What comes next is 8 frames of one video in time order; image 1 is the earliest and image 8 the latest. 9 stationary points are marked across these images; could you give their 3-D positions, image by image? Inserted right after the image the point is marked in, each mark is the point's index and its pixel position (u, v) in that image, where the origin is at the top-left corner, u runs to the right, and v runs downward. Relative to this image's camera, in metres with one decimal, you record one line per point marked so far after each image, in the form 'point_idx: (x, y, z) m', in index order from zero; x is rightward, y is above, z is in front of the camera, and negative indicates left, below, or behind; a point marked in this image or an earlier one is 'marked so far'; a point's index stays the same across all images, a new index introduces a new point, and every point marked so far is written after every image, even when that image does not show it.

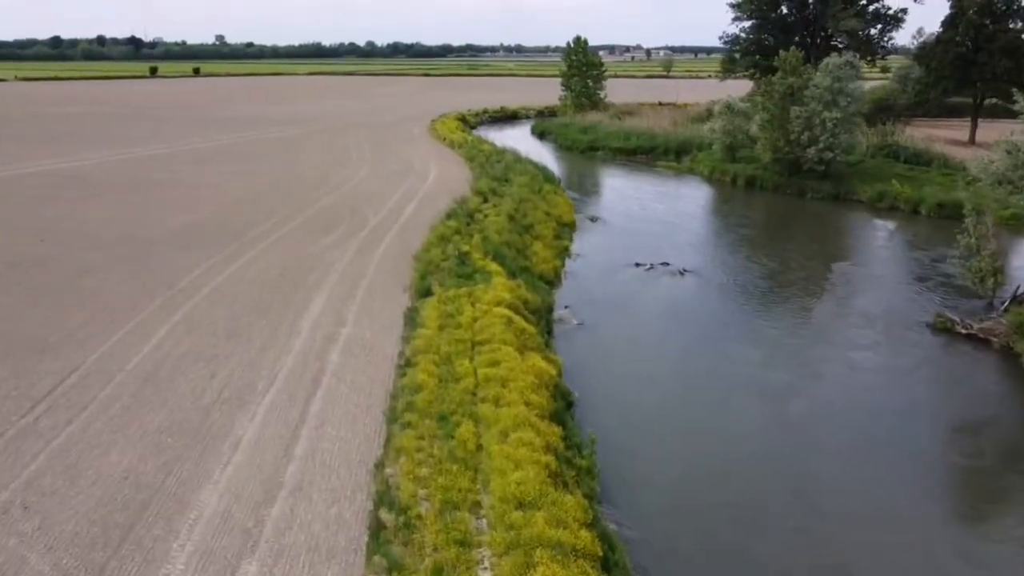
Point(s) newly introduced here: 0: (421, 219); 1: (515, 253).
0: (-2.3, +1.7, +19.9) m
1: (+0.1, +0.8, +16.7) m
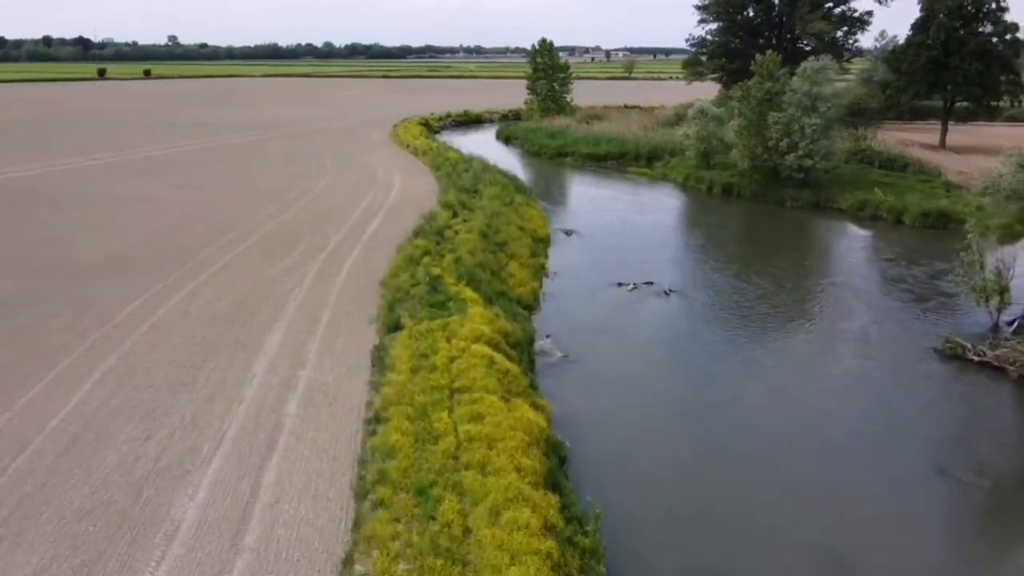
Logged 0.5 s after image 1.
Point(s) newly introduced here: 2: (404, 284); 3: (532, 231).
0: (-2.9, +1.2, +18.5) m
1: (-0.4, +0.3, +15.4) m
2: (-2.0, +0.1, +14.2) m
3: (+0.5, +1.5, +20.0) m
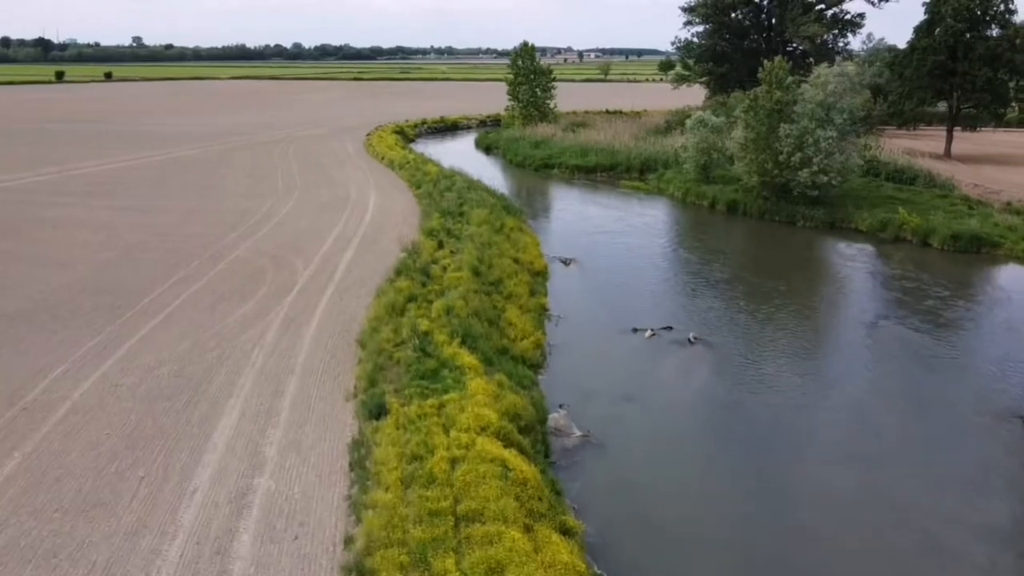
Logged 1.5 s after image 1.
0: (-3.0, +0.3, +16.0) m
1: (-0.4, -0.6, +13.1) m
2: (-1.9, -0.8, +11.8) m
3: (+0.3, +0.6, +17.7) m
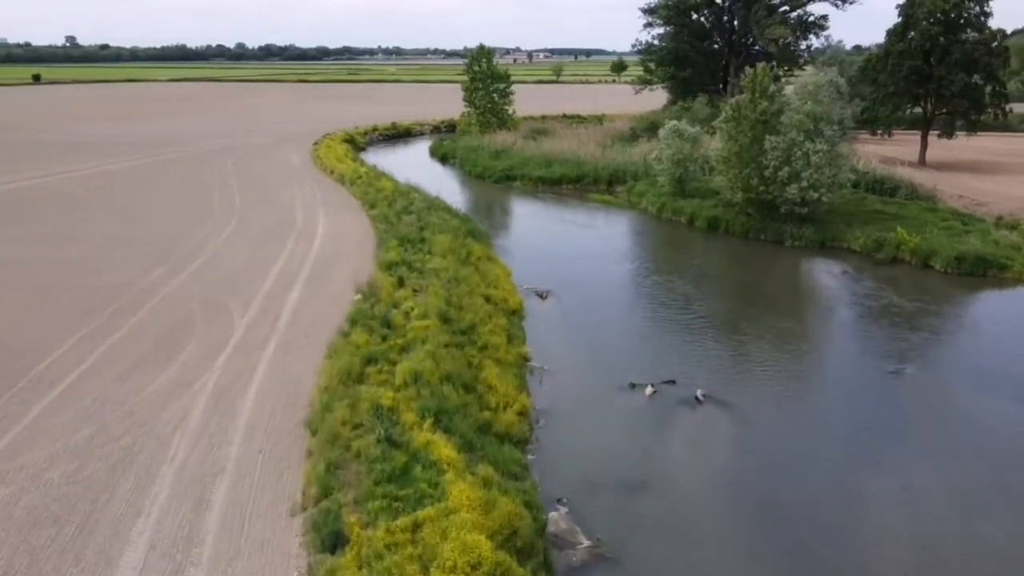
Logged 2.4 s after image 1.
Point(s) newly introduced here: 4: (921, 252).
0: (-3.5, -0.6, +13.7) m
1: (-0.7, -1.5, +10.9) m
2: (-2.1, -1.7, +9.5) m
3: (-0.2, -0.2, +15.5) m
4: (+10.2, +0.9, +19.6) m
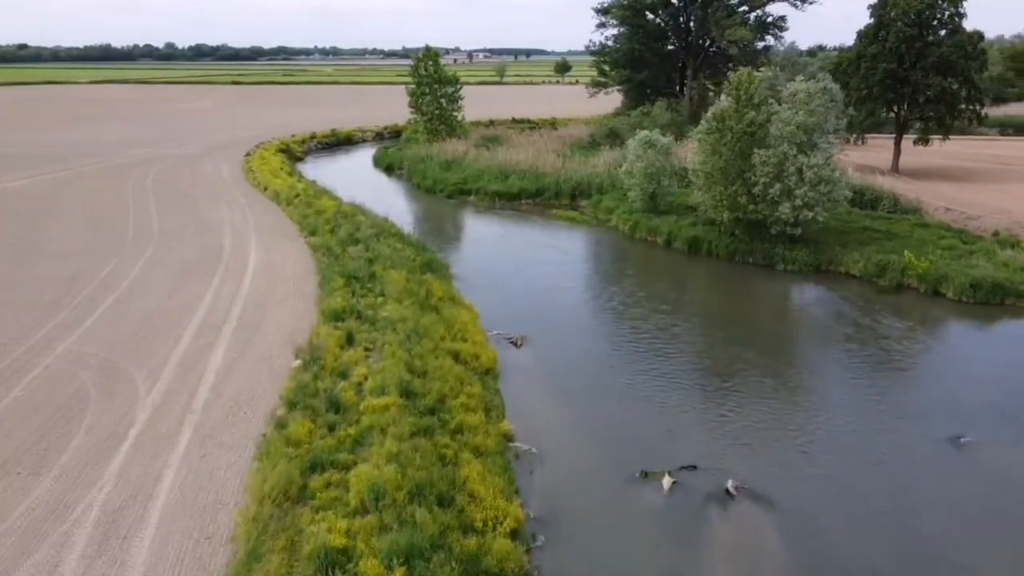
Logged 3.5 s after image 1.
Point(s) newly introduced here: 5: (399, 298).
0: (-3.8, -1.6, +10.8) m
1: (-0.8, -2.4, +8.2) m
2: (-2.0, -2.6, +6.8) m
3: (-0.7, -1.1, +12.9) m
4: (+9.4, +0.2, +17.7) m
5: (-2.1, -0.2, +14.7) m
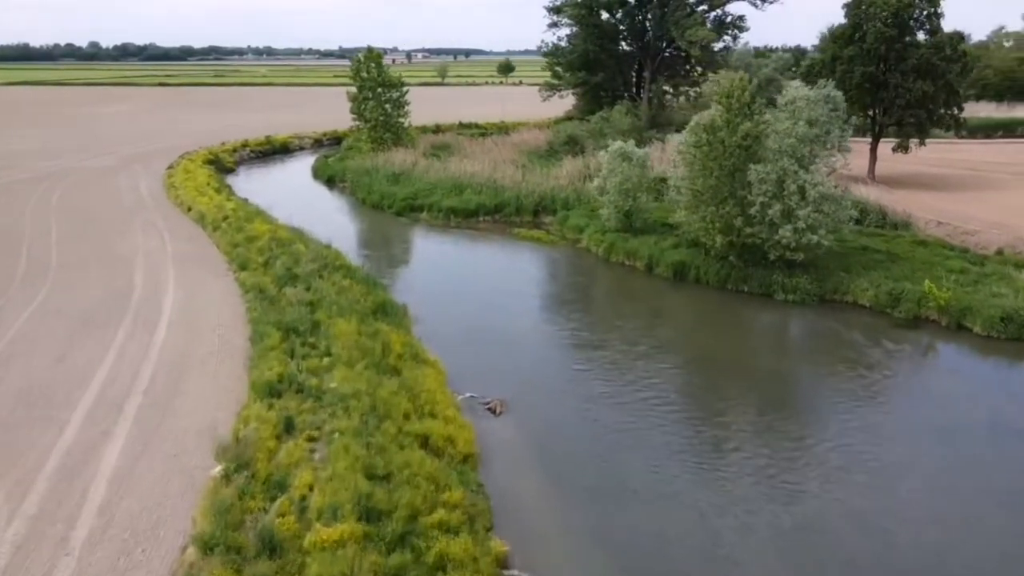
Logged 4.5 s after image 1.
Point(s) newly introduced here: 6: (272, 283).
0: (-3.8, -2.5, +7.9) m
1: (-0.6, -3.2, +5.6) m
2: (-1.8, -3.5, +4.0) m
3: (-0.9, -2.0, +10.2) m
4: (+8.8, -0.4, +15.8) m
5: (-2.5, -1.1, +11.9) m
6: (-4.8, +0.1, +15.7) m
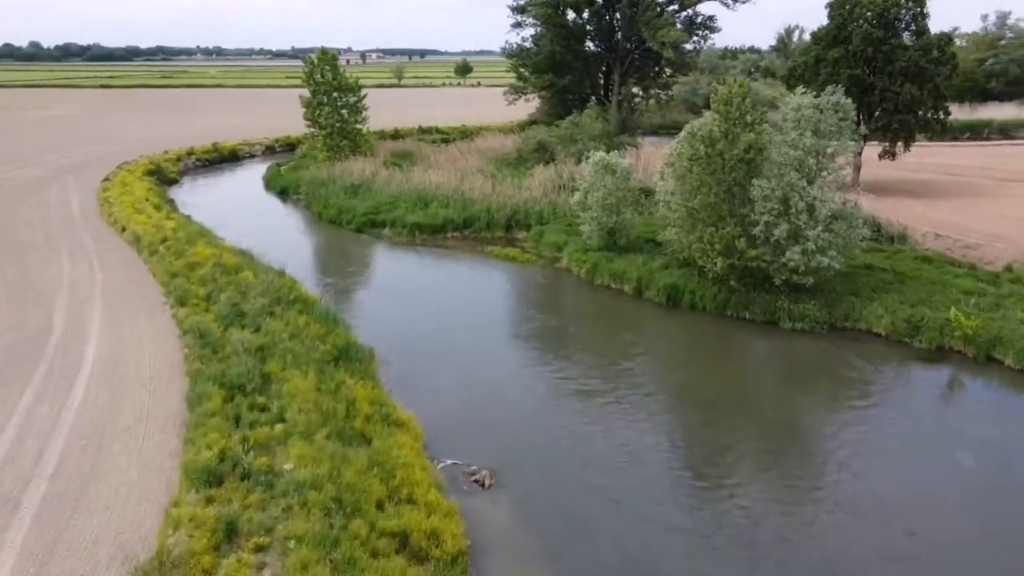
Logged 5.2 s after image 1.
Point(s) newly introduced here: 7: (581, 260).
0: (-3.7, -3.2, +5.8) m
1: (-0.3, -3.8, +3.6) m
2: (-1.4, -4.1, +2.0) m
3: (-0.9, -2.6, +8.2) m
4: (+8.5, -0.9, +14.3) m
5: (-2.6, -1.7, +9.9) m
6: (-5.2, -0.6, +13.5) m
7: (+1.7, +0.7, +19.8) m
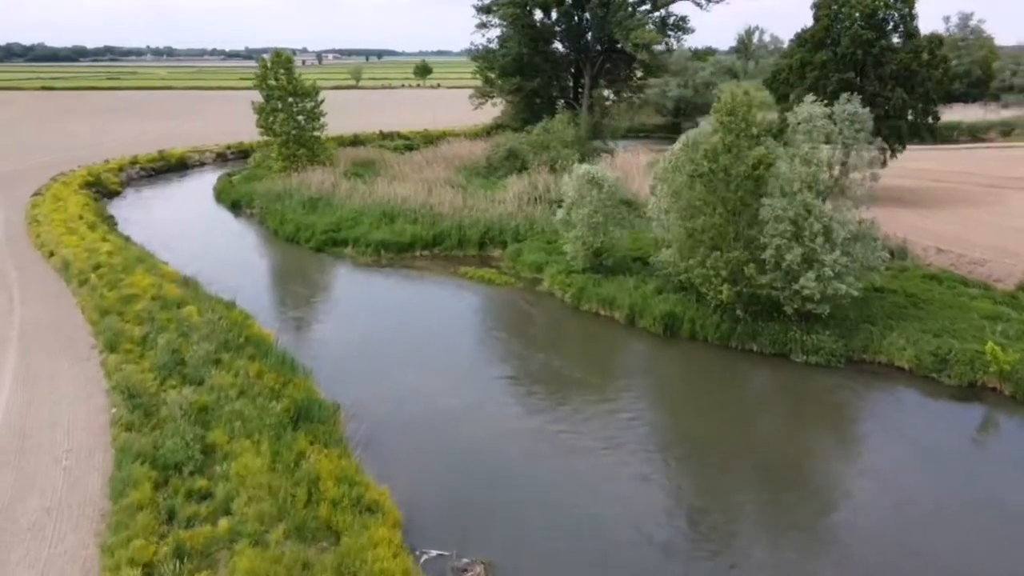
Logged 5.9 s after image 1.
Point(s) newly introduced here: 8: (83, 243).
0: (-3.4, -3.8, +3.8) m
1: (0.0, -4.5, +1.8) m
2: (-1.0, -4.8, +0.2) m
3: (-0.8, -3.2, +6.4) m
4: (+8.3, -1.4, +12.9) m
5: (-2.6, -2.4, +8.0) m
6: (-5.3, -1.3, +11.5) m
7: (+1.2, +0.2, +18.1) m
8: (-10.7, +1.1, +19.6) m
